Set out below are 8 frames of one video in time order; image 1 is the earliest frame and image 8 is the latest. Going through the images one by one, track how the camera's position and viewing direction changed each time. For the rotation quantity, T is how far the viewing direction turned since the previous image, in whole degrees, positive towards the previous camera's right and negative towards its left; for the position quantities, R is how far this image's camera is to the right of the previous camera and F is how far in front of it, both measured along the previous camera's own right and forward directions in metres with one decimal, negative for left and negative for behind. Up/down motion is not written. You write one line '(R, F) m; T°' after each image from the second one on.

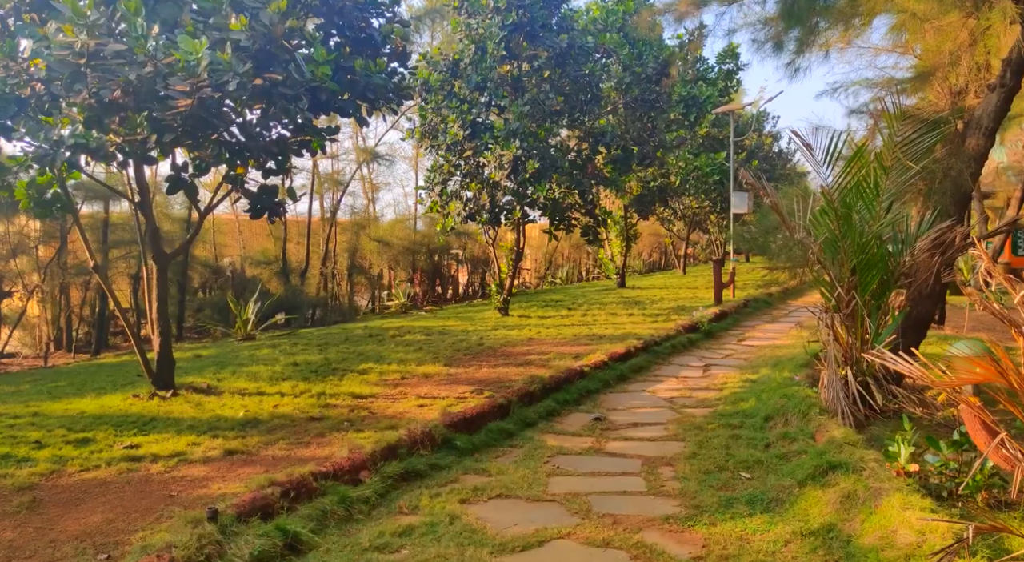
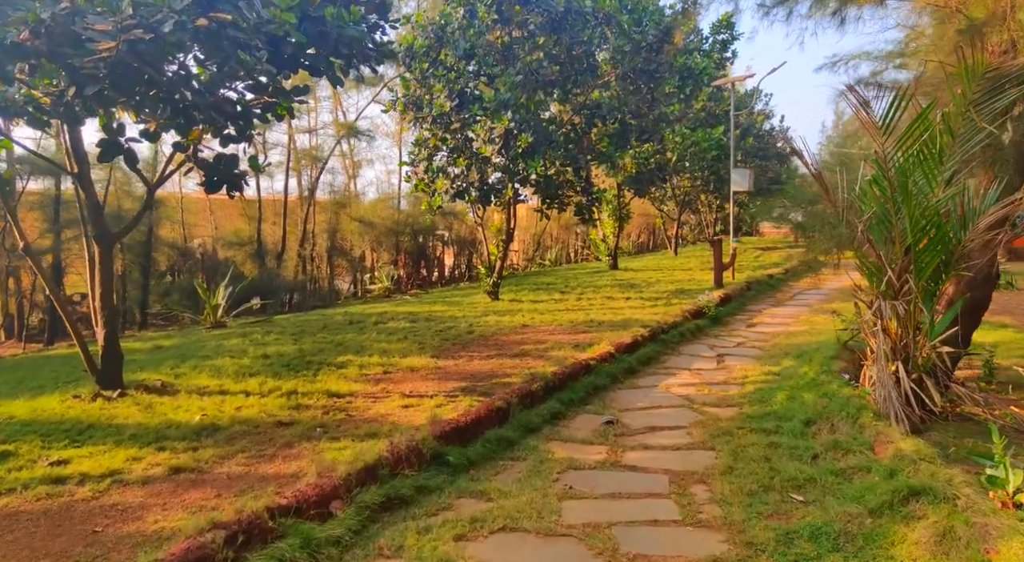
(-0.1, +0.7) m; +1°
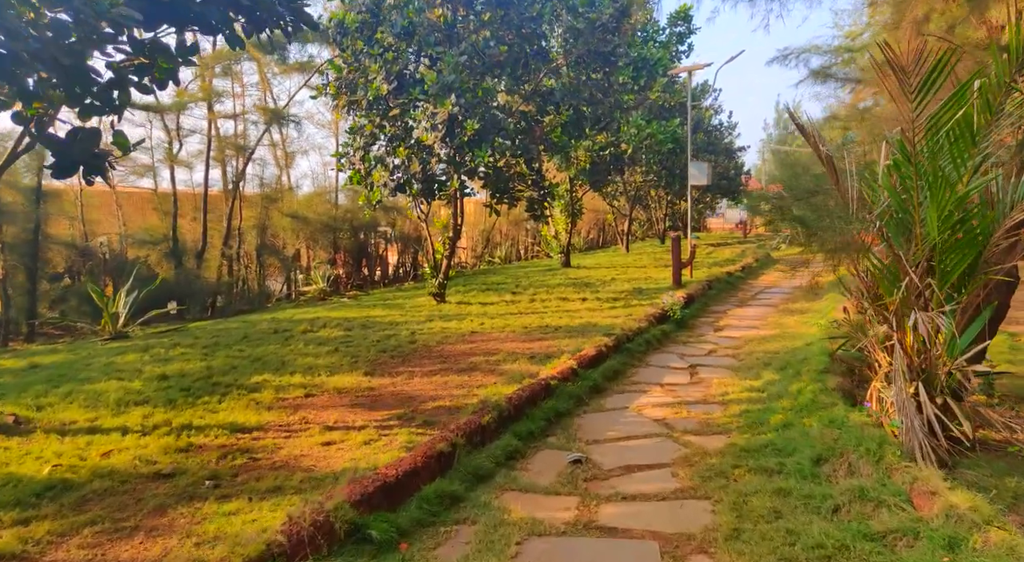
(0.0, +0.8) m; +4°
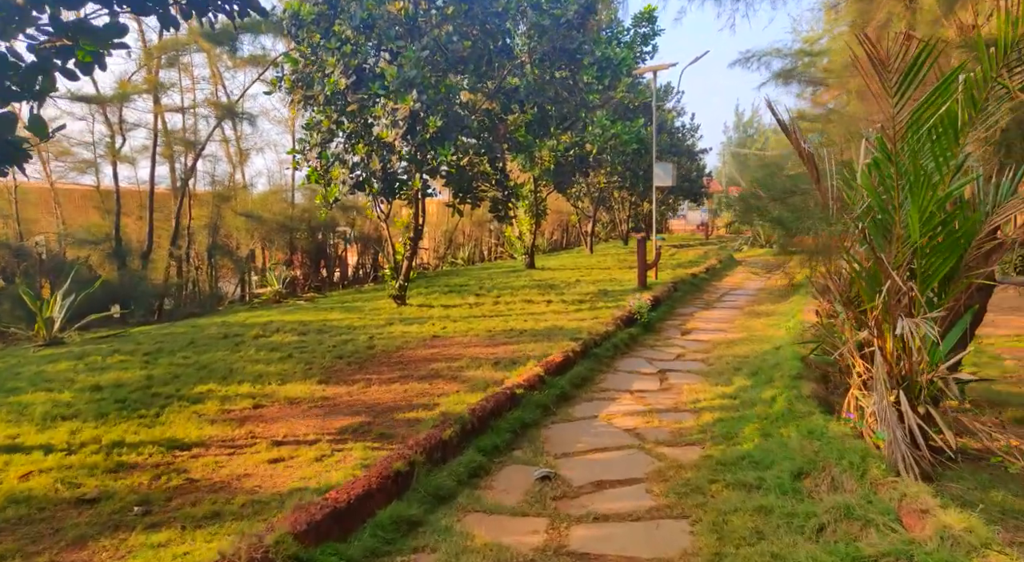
(0.0, +0.2) m; +3°
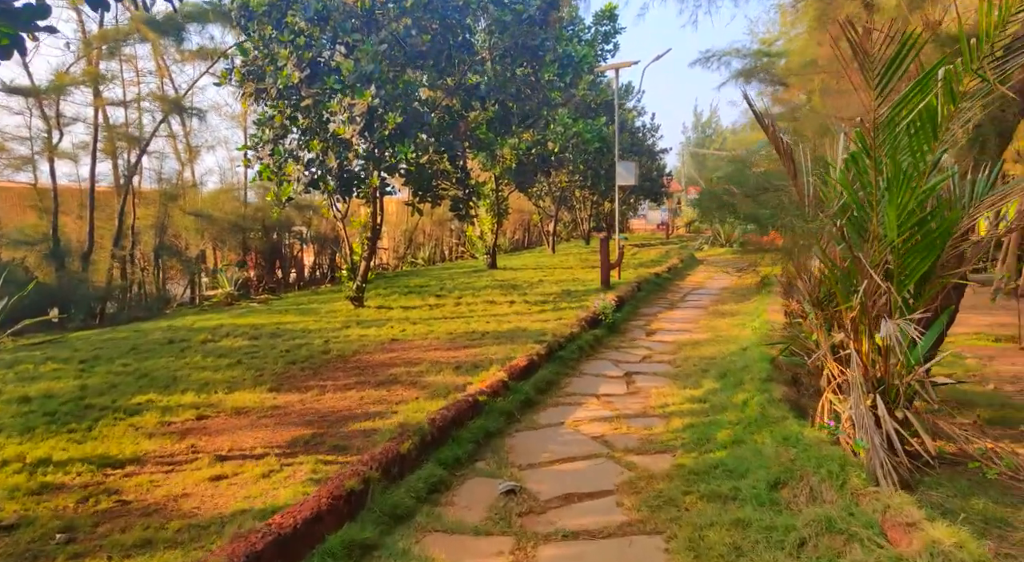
(0.0, +0.2) m; +3°
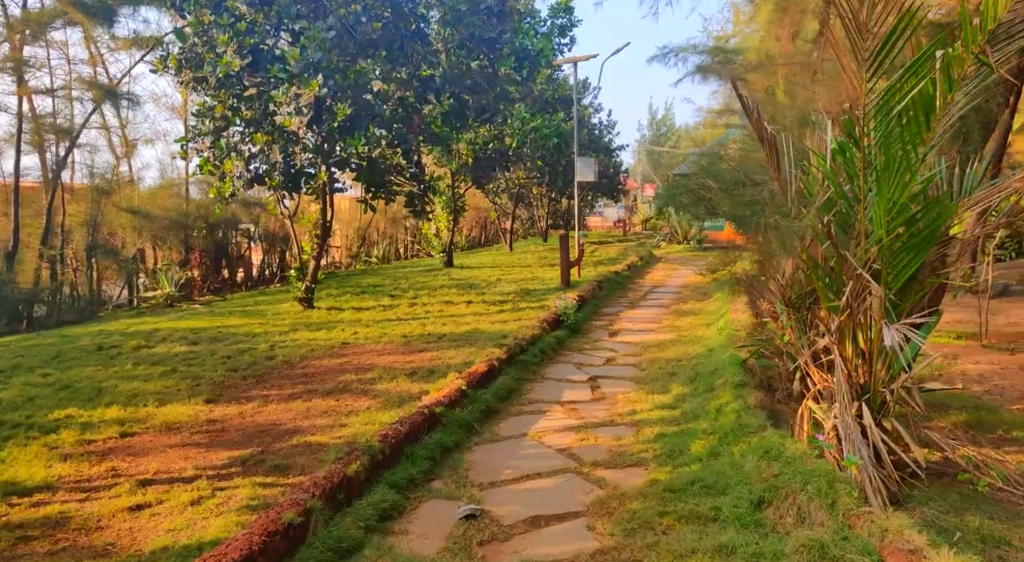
(0.0, +0.3) m; +3°
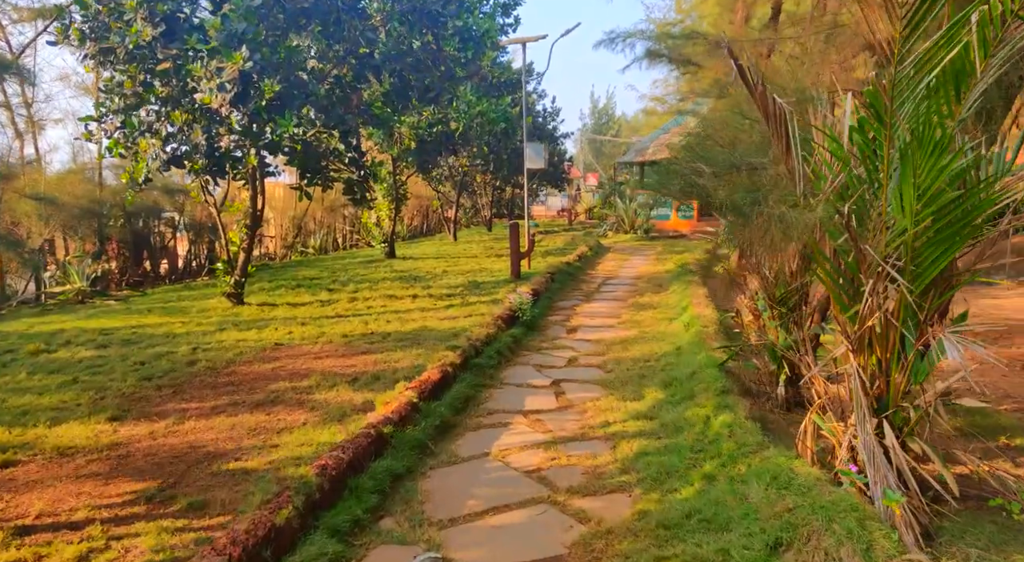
(-0.1, +0.5) m; +4°
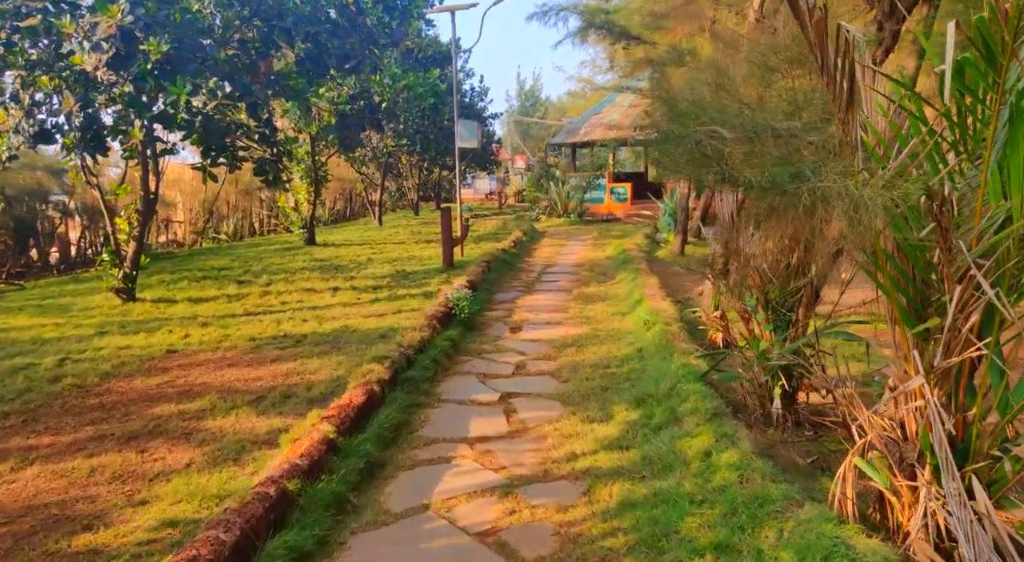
(-0.1, +0.8) m; +5°
